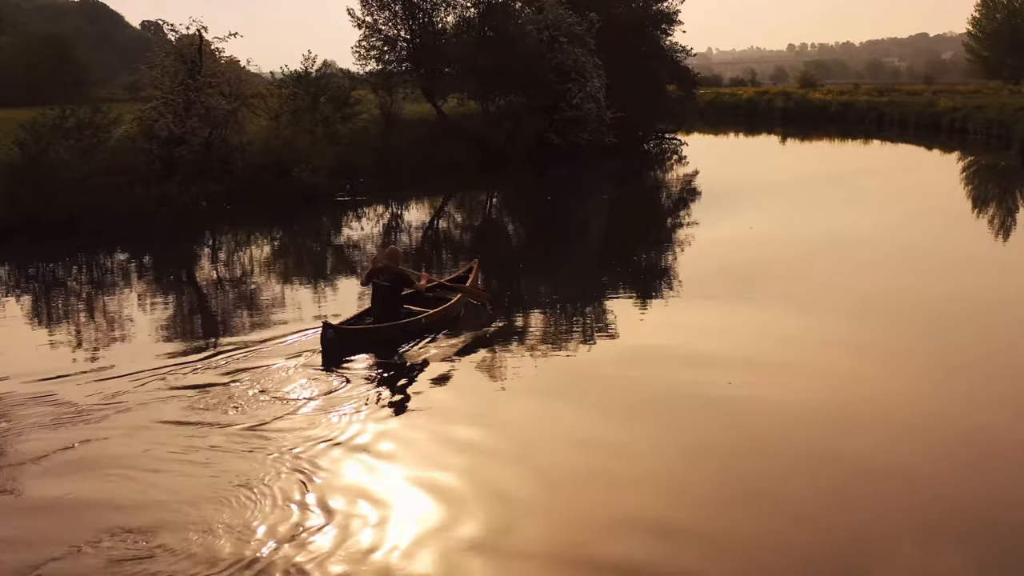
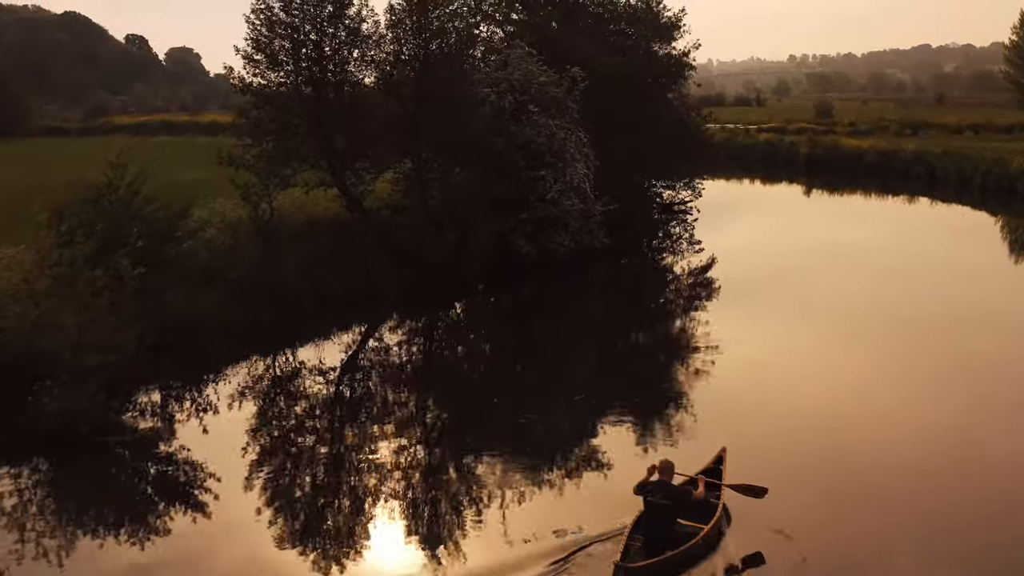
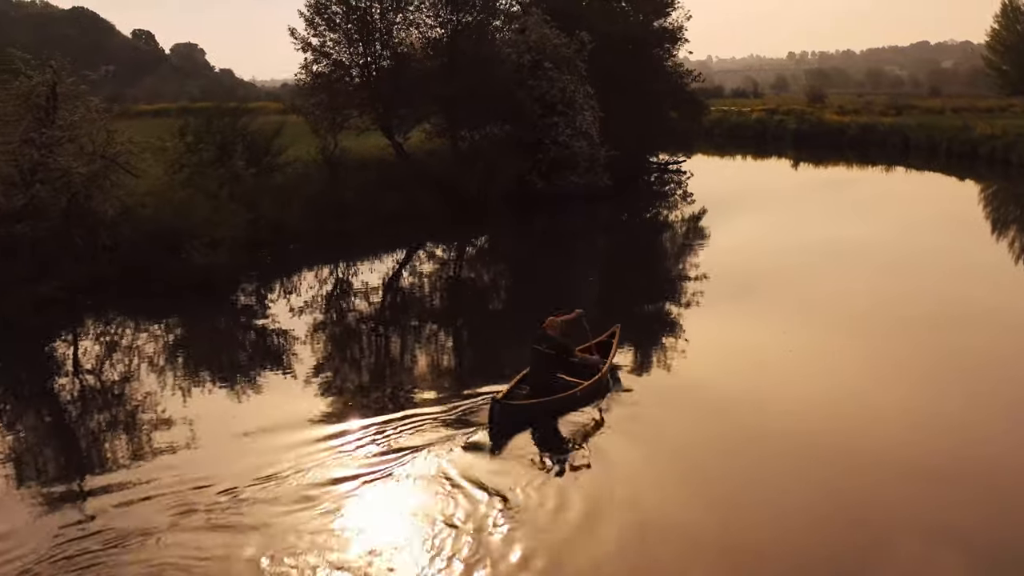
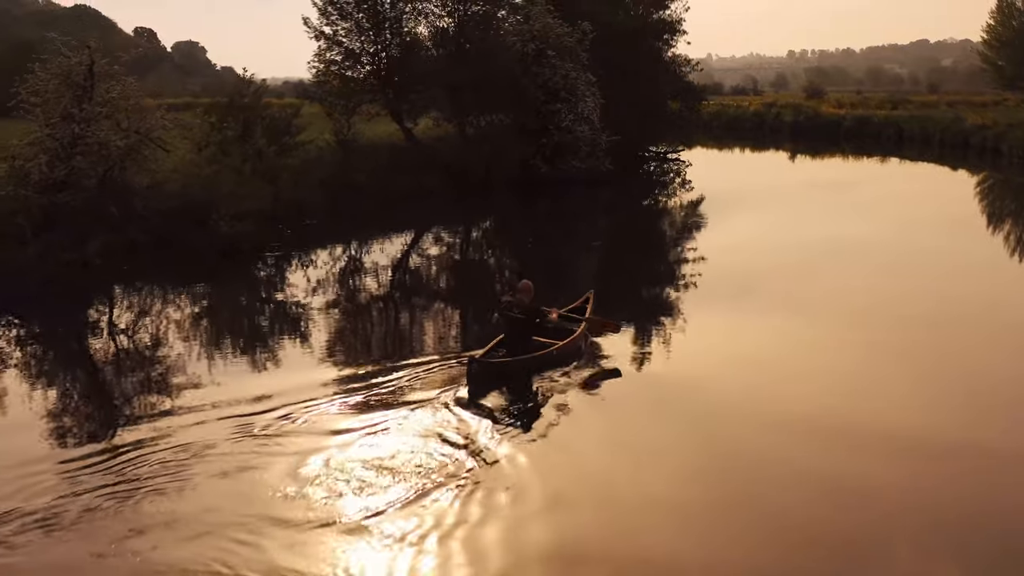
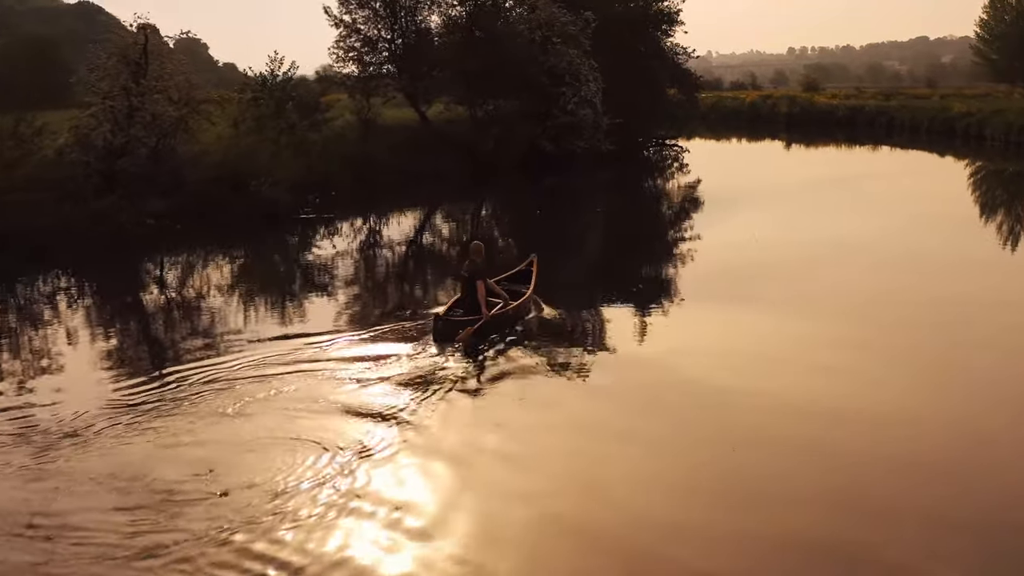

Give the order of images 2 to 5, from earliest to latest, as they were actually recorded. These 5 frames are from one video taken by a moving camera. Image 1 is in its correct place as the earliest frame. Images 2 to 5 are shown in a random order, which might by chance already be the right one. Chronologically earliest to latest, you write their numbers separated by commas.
5, 4, 3, 2
